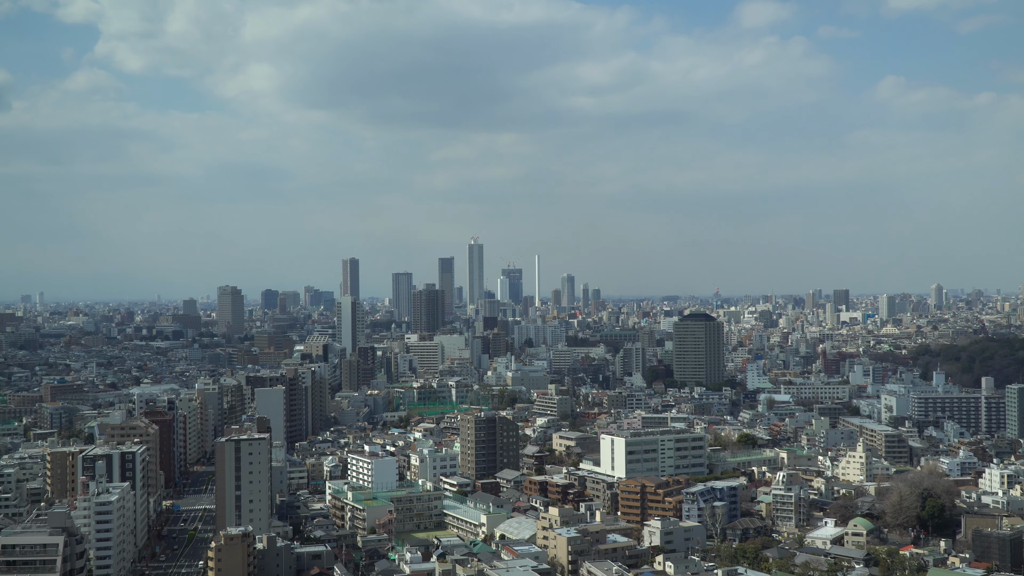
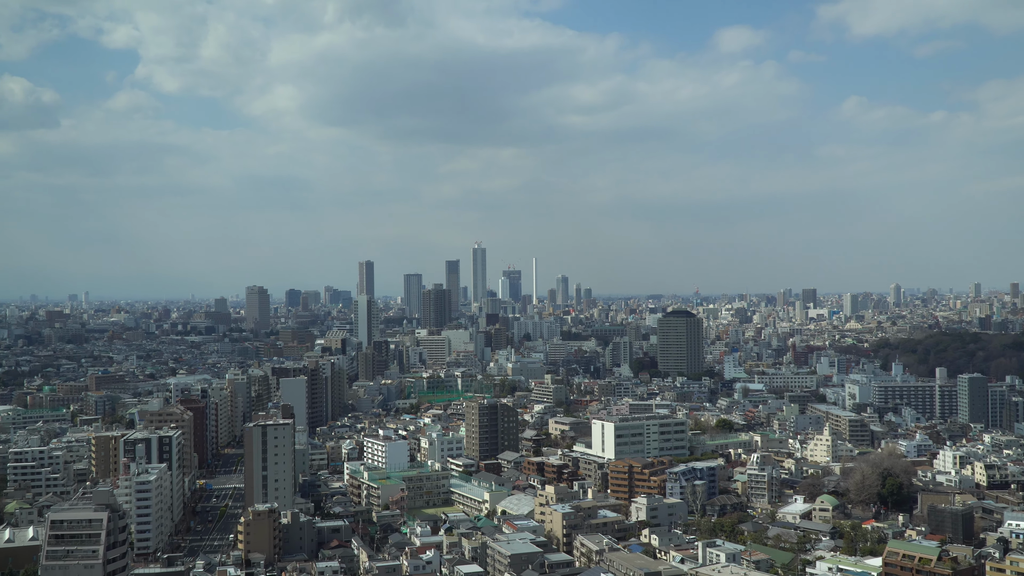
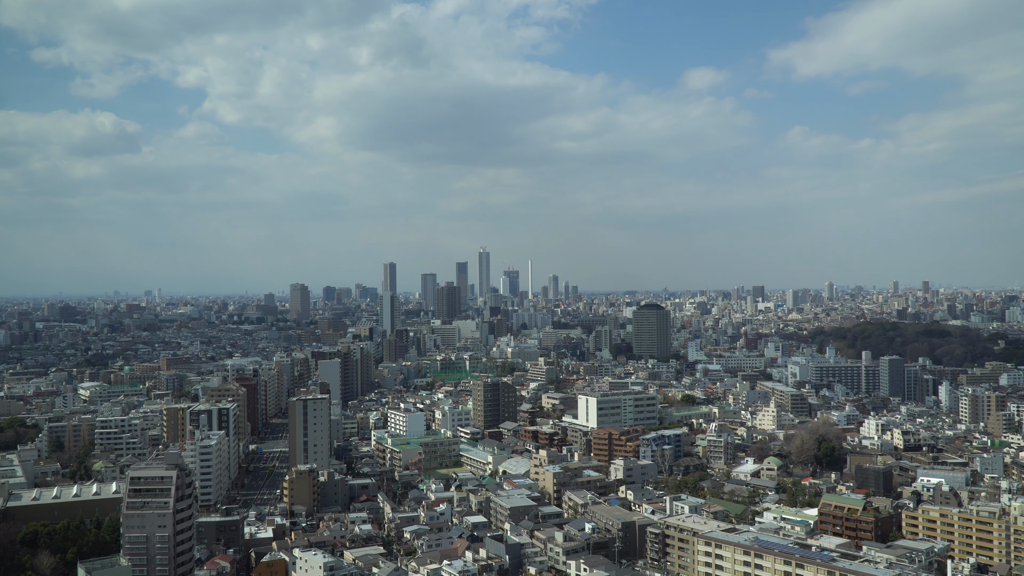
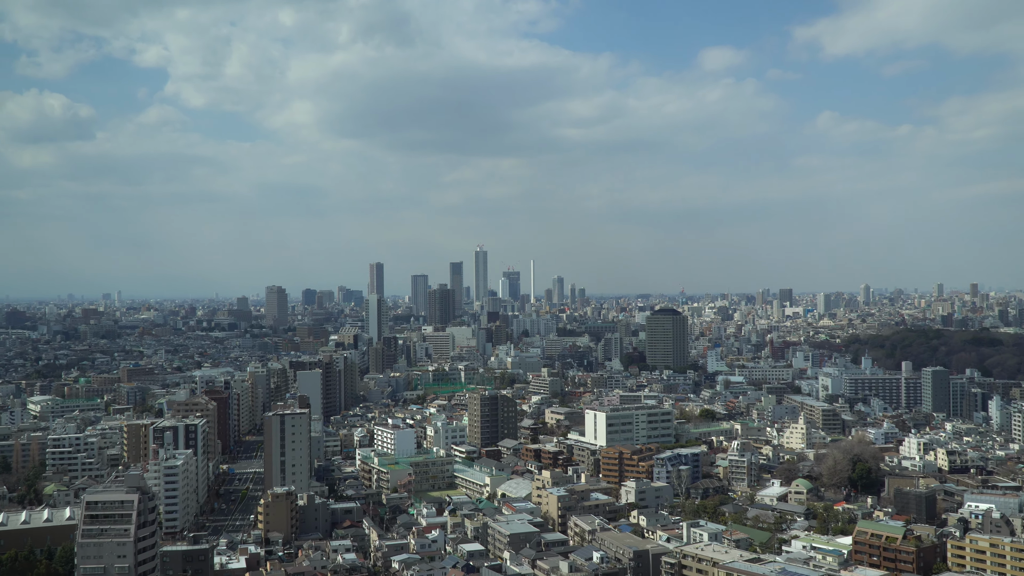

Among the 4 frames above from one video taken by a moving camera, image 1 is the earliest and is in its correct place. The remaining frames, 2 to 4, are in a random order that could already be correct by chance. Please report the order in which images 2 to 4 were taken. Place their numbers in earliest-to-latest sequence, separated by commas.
2, 4, 3
